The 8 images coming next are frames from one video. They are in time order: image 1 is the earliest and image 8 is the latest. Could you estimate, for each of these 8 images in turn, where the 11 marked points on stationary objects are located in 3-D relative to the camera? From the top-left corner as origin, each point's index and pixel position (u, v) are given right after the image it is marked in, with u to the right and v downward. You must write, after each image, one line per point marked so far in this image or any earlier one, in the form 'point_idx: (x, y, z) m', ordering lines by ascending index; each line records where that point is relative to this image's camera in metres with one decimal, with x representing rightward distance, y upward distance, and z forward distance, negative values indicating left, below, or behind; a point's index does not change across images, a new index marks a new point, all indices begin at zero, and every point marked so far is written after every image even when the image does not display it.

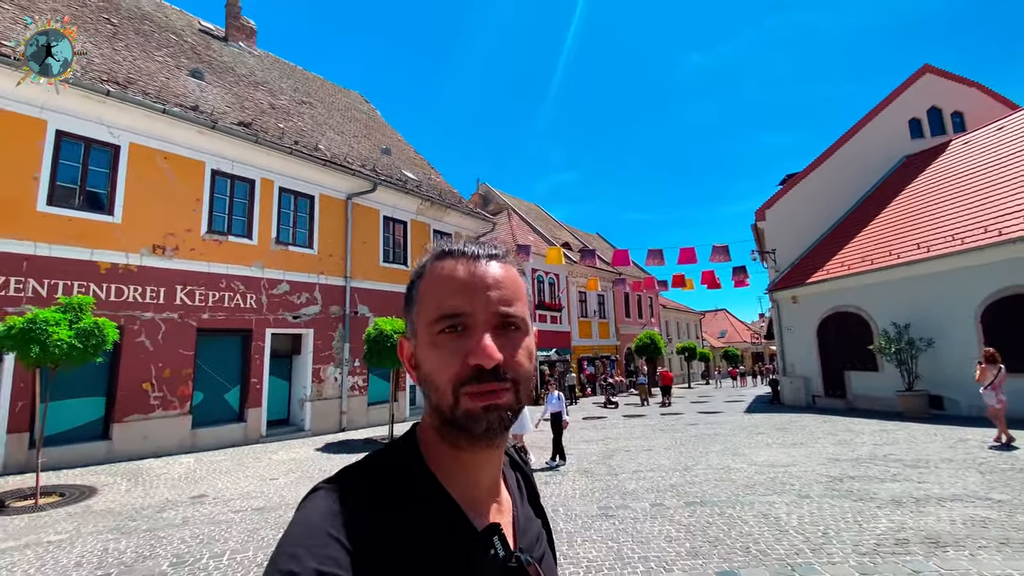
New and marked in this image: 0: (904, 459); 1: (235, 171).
0: (+5.6, -2.5, +7.0) m
1: (-6.5, +2.7, +11.3) m
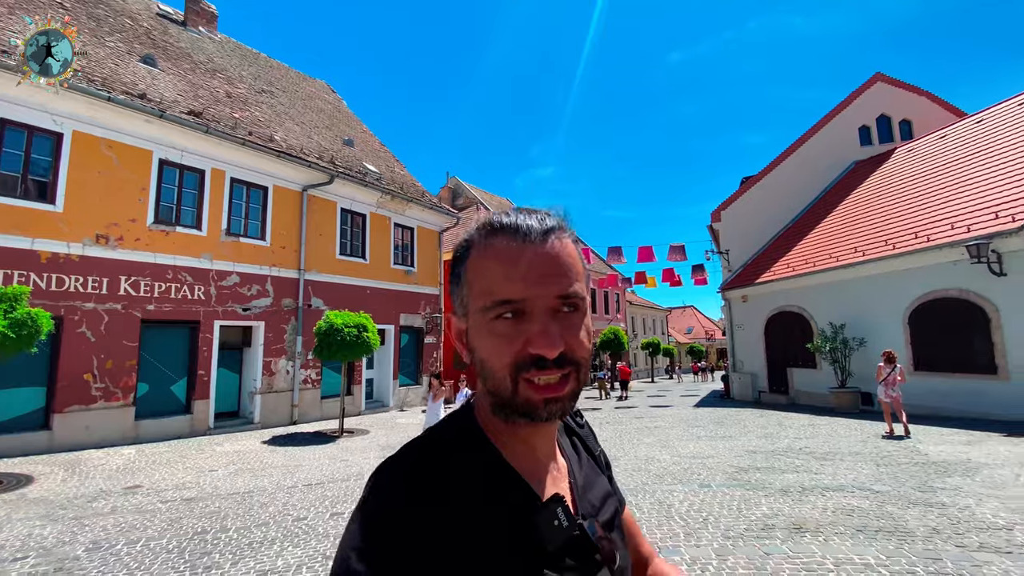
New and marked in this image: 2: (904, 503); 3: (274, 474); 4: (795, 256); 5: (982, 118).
0: (+4.6, -2.5, +7.4) m
1: (-7.6, +2.9, +11.1) m
2: (+3.7, -2.1, +4.6) m
3: (-3.8, -3.0, +7.8) m
4: (+8.7, +1.0, +14.8) m
5: (+12.8, +4.6, +13.2) m
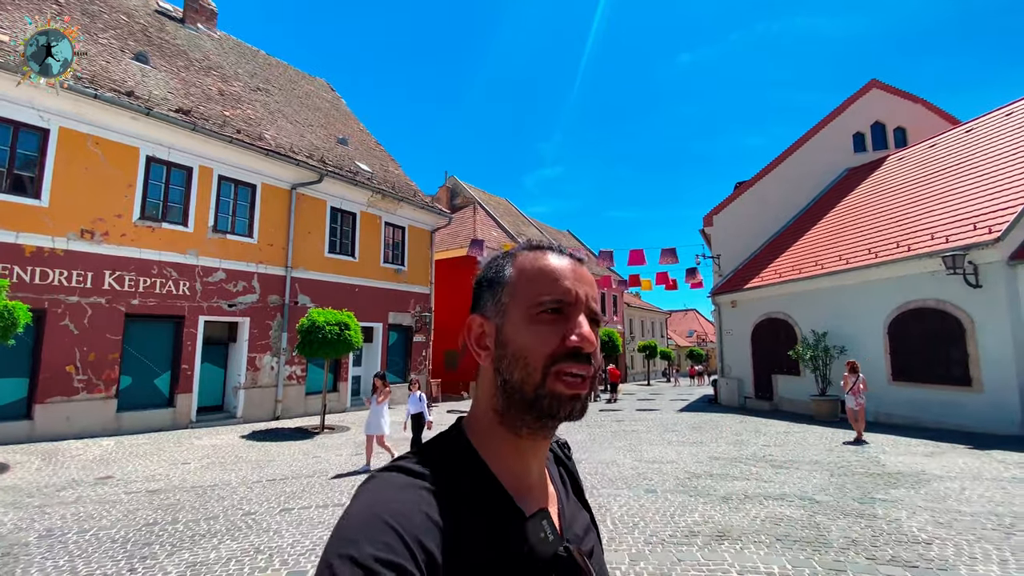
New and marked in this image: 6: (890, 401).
0: (+4.1, -2.7, +7.5) m
1: (-8.0, +3.1, +11.3) m
2: (+3.1, -2.2, +4.6) m
3: (-4.4, -3.0, +7.9) m
4: (+8.3, +0.8, +14.8) m
5: (+12.4, +4.3, +13.1) m
6: (+8.6, -2.6, +11.0) m
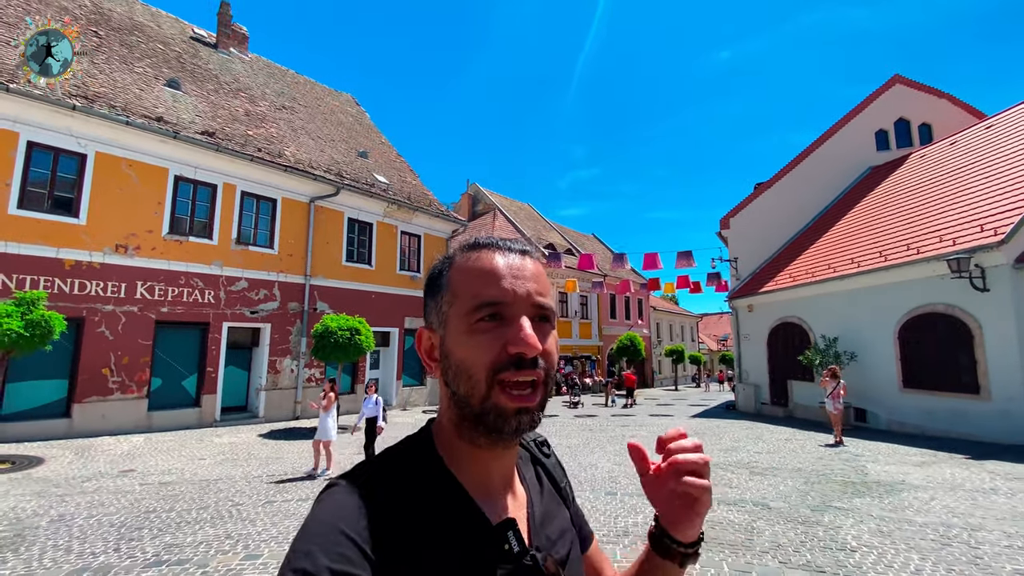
0: (+3.8, -2.8, +7.4) m
1: (-8.0, +2.8, +12.3) m
2: (+2.6, -2.3, +4.7) m
3: (-4.6, -3.1, +8.6) m
4: (+8.6, +0.7, +14.4) m
5: (+12.5, +4.3, +12.4) m
6: (+8.6, -2.7, +10.6) m
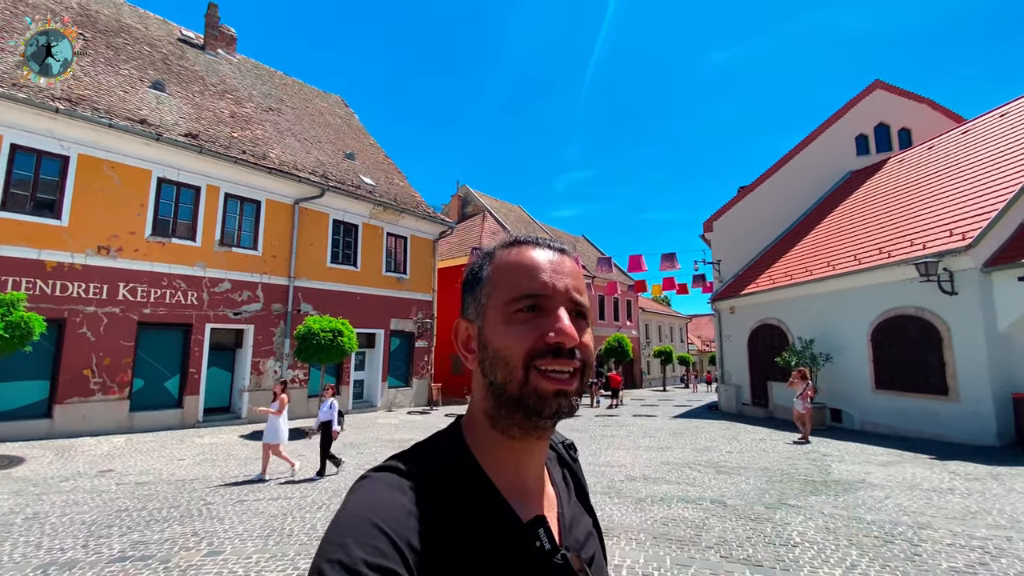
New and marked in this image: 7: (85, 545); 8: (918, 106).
0: (+3.3, -2.8, +7.6) m
1: (-8.4, +2.8, +12.3) m
2: (+2.2, -2.3, +4.8) m
3: (-5.1, -3.2, +8.6) m
4: (+8.1, +0.6, +14.7) m
5: (+12.0, +4.2, +12.7) m
6: (+8.1, -2.7, +10.8) m
7: (-4.0, -2.4, +4.5) m
8: (+13.7, +6.1, +16.3) m
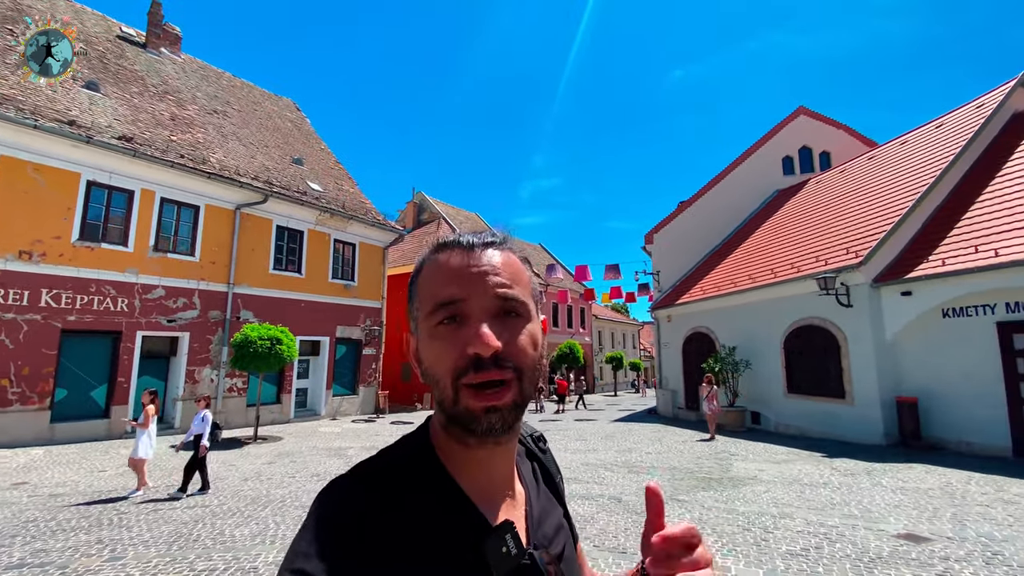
0: (+2.1, -3.0, +8.1) m
1: (-9.9, +2.6, +12.0) m
2: (+1.2, -2.5, +5.3) m
3: (-6.4, -3.3, +8.5) m
4: (+6.3, +0.3, +15.6) m
5: (+10.5, +3.9, +14.0) m
6: (+6.7, -3.0, +11.7) m
7: (-5.0, -2.5, +4.5) m
8: (+11.9, +5.7, +17.7) m
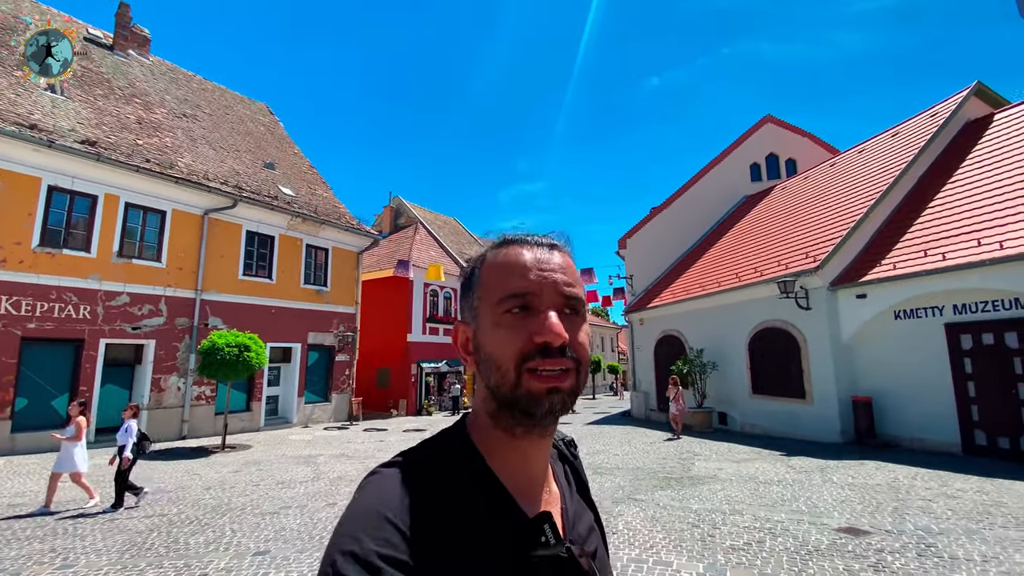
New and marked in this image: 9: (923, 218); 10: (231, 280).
0: (+1.6, -3.1, +8.3) m
1: (-10.7, +2.5, +11.8) m
2: (+0.8, -2.5, +5.4) m
3: (-6.9, -3.4, +8.4) m
4: (+5.5, +0.2, +15.9) m
5: (+9.7, +3.8, +14.5) m
6: (+6.0, -3.1, +12.0) m
7: (-5.4, -2.6, +4.4) m
8: (+10.9, +5.6, +18.2) m
9: (+8.6, +1.5, +10.1) m
10: (-8.5, +0.2, +14.7) m
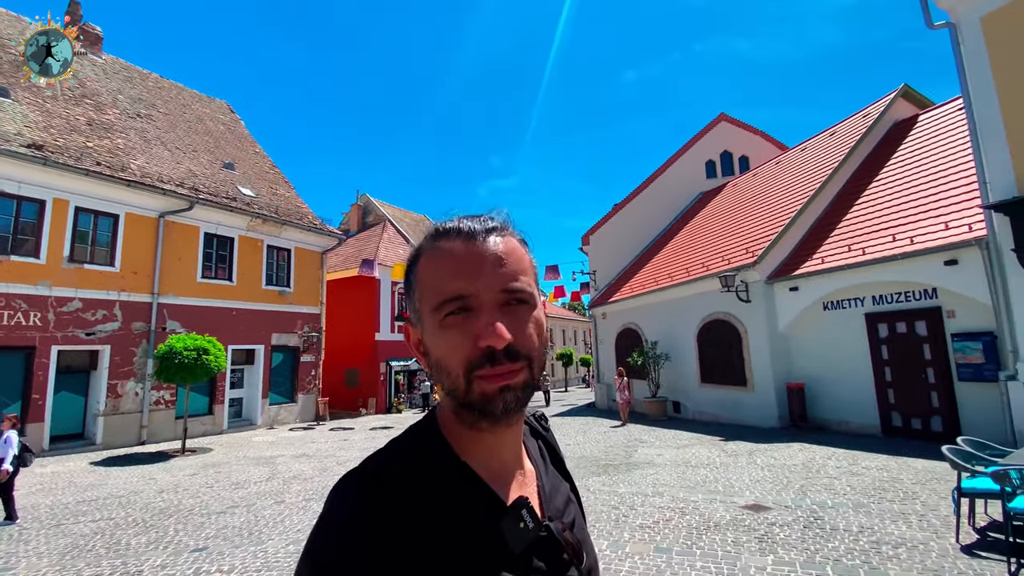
0: (+0.7, -3.1, +8.7) m
1: (-11.8, +2.3, +11.6) m
2: (0.0, -2.5, +5.8) m
3: (-7.8, -3.6, +8.4) m
4: (+4.2, +0.3, +16.4) m
5: (+8.4, +4.0, +15.1) m
6: (+4.9, -2.9, +12.6) m
7: (-6.1, -2.7, +4.5) m
8: (+9.5, +5.9, +18.9) m
9: (+7.5, +1.6, +10.7) m
10: (-9.7, +0.1, +14.6) m
